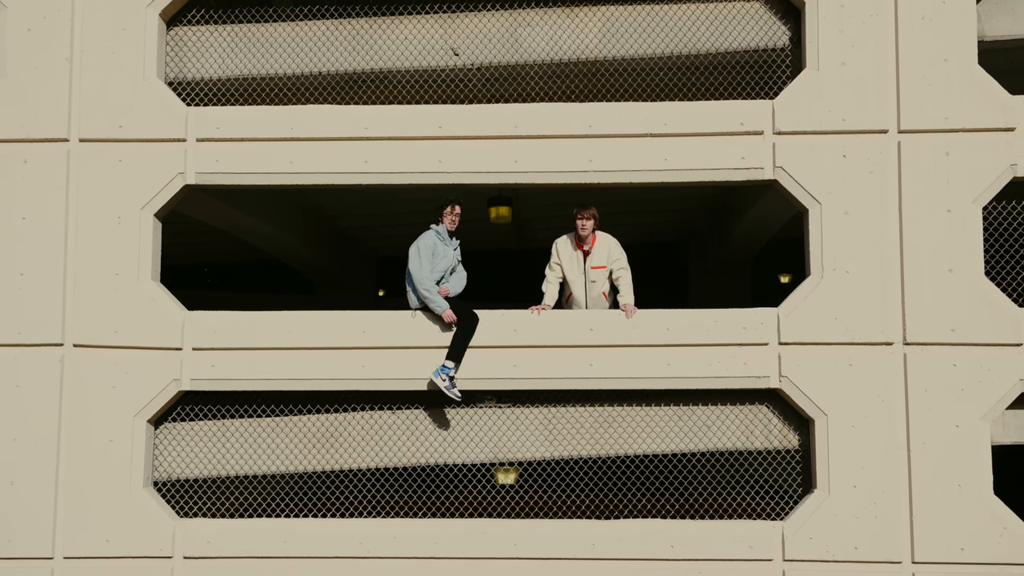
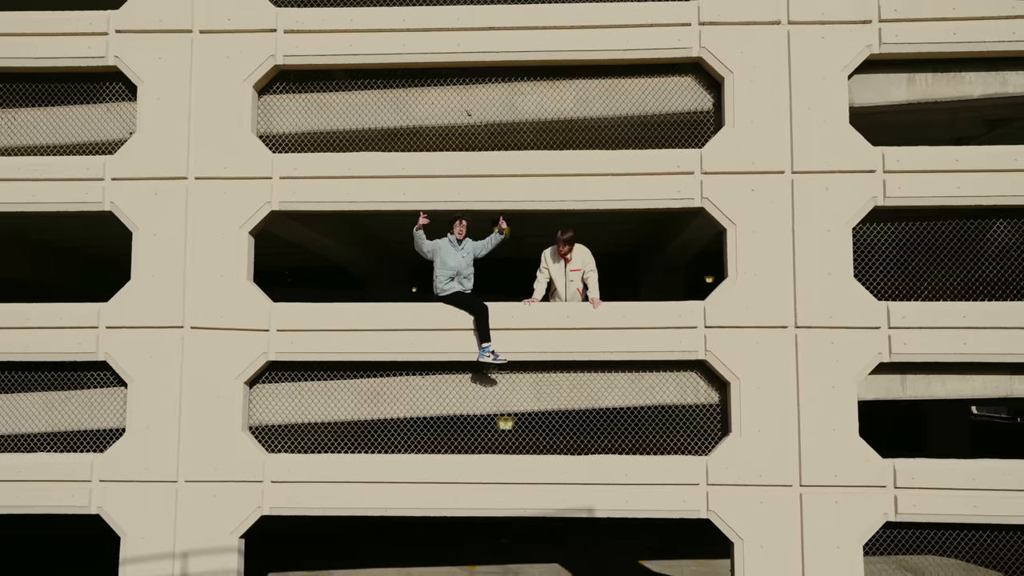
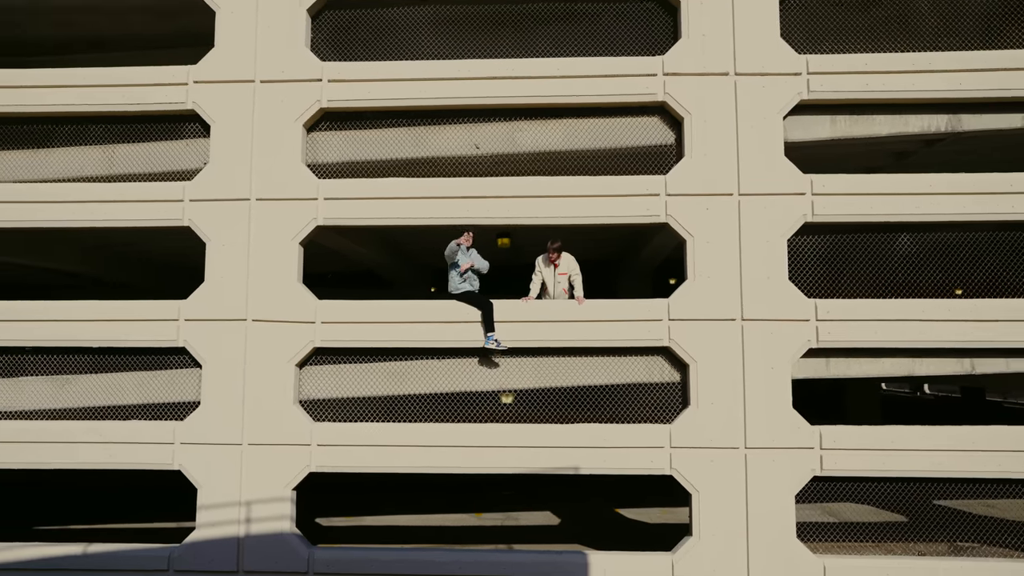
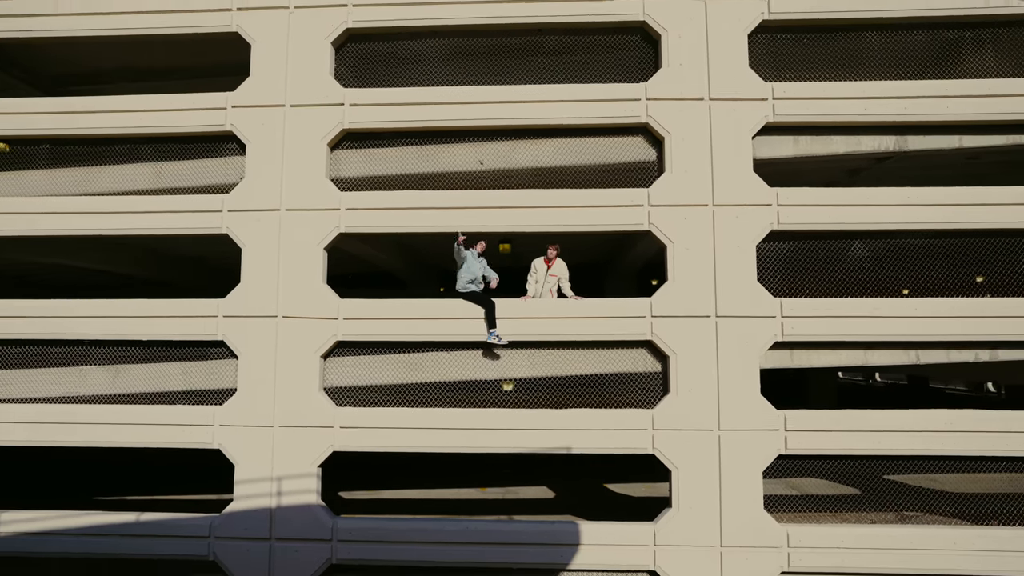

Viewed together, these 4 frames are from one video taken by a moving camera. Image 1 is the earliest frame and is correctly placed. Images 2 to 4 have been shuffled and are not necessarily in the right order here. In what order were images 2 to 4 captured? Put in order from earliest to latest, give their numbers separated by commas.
2, 3, 4
